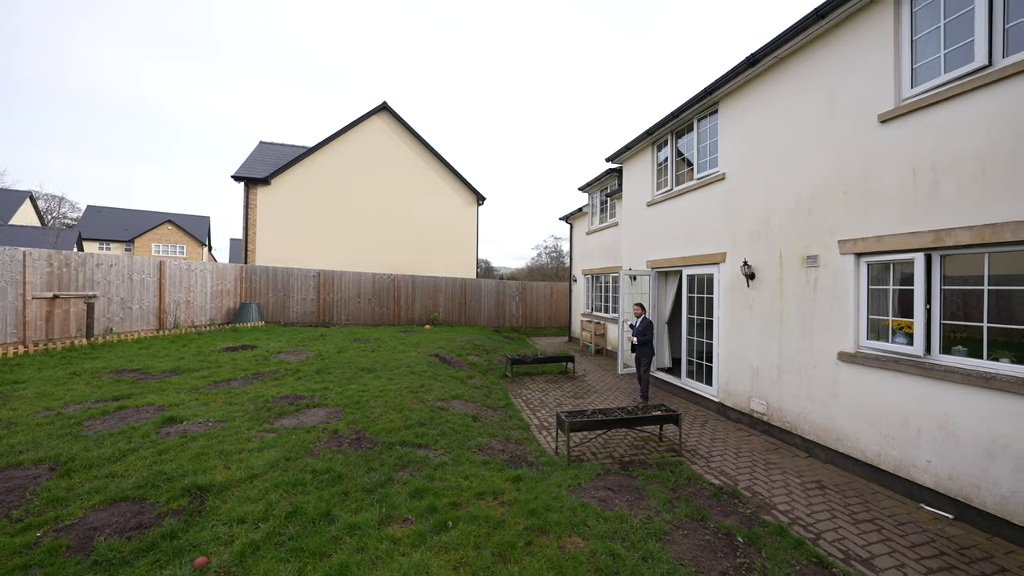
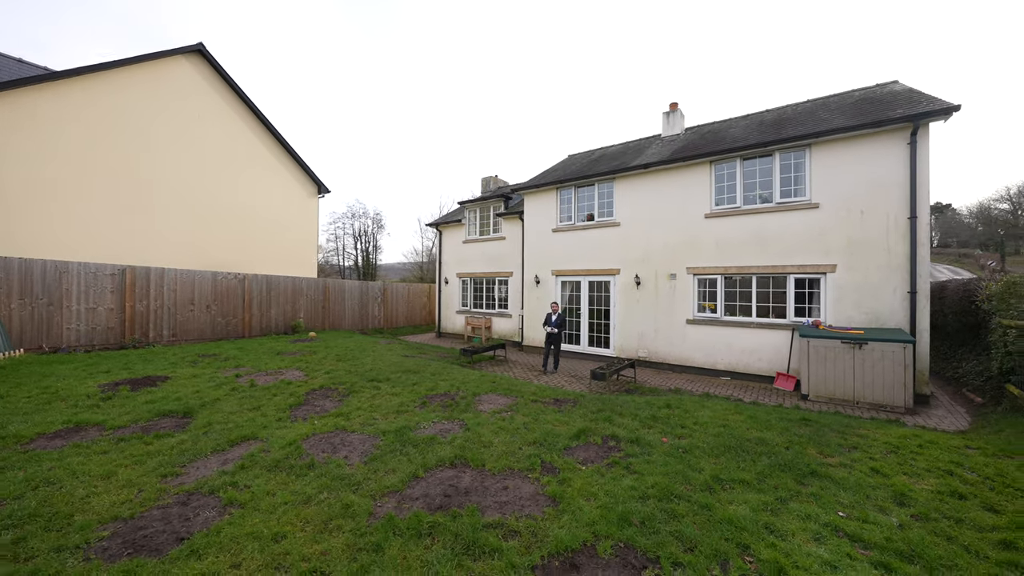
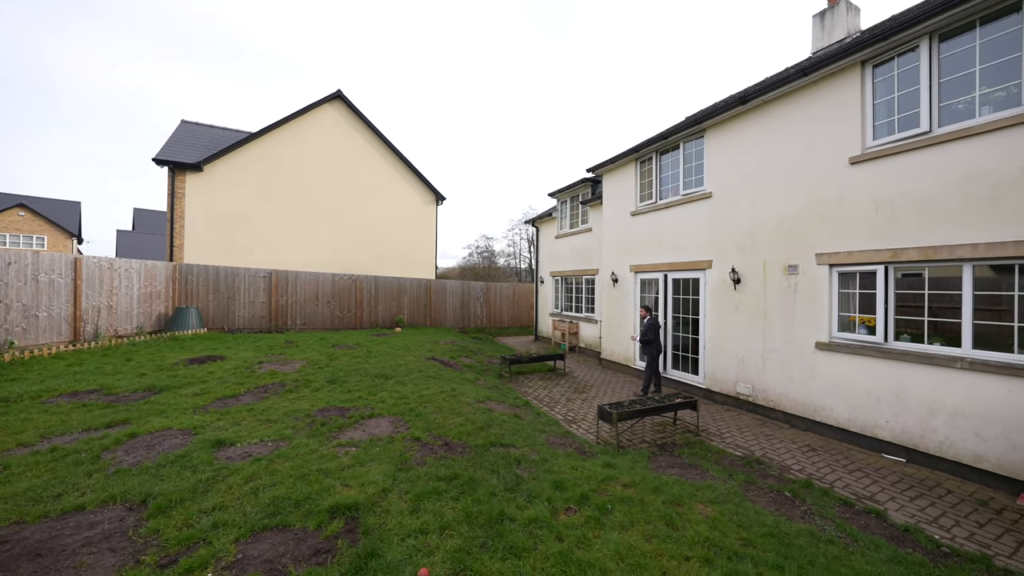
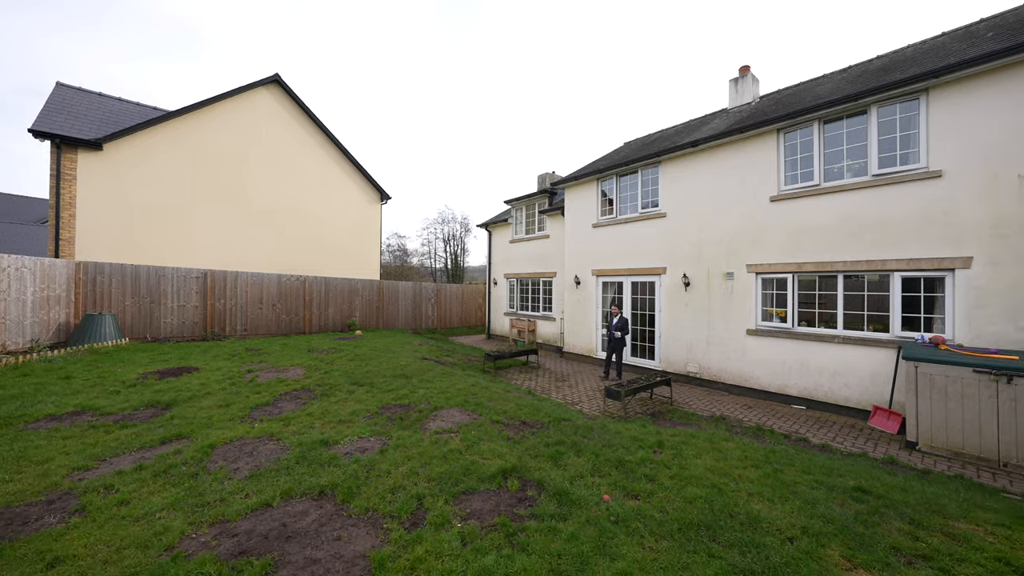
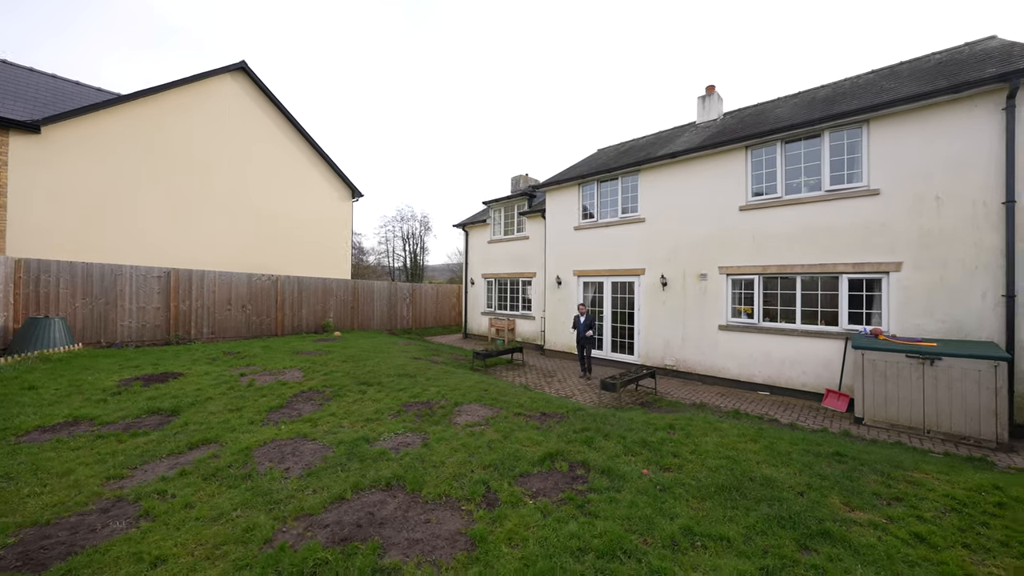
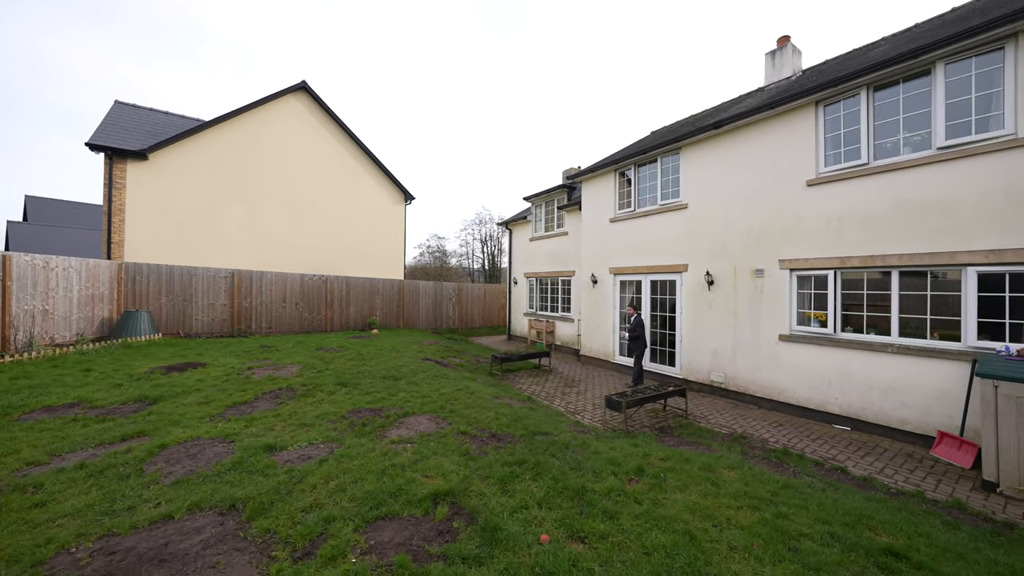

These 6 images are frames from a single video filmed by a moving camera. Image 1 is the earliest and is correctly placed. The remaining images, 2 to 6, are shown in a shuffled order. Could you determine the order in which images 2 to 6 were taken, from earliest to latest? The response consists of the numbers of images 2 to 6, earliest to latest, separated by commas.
3, 6, 4, 5, 2
